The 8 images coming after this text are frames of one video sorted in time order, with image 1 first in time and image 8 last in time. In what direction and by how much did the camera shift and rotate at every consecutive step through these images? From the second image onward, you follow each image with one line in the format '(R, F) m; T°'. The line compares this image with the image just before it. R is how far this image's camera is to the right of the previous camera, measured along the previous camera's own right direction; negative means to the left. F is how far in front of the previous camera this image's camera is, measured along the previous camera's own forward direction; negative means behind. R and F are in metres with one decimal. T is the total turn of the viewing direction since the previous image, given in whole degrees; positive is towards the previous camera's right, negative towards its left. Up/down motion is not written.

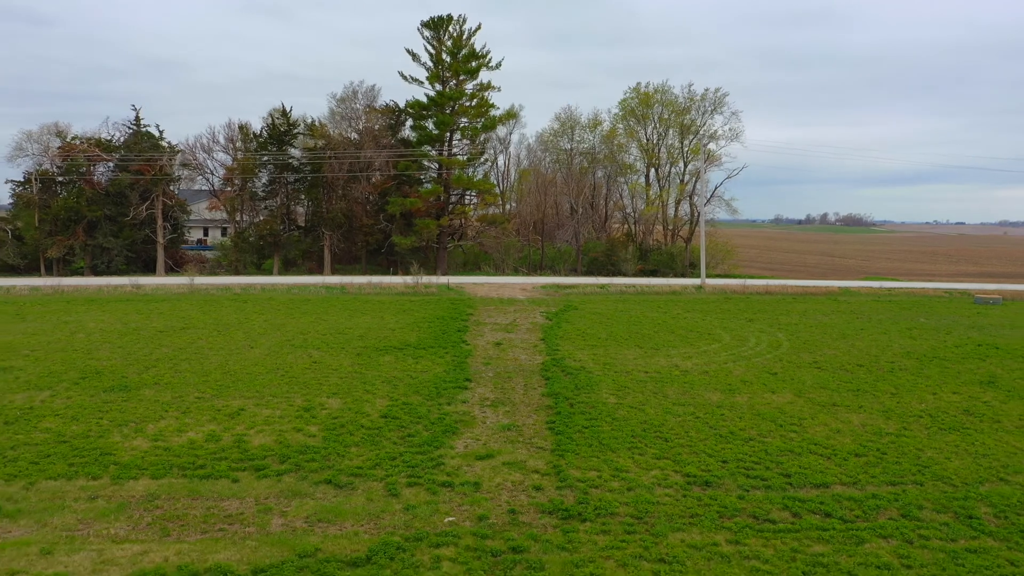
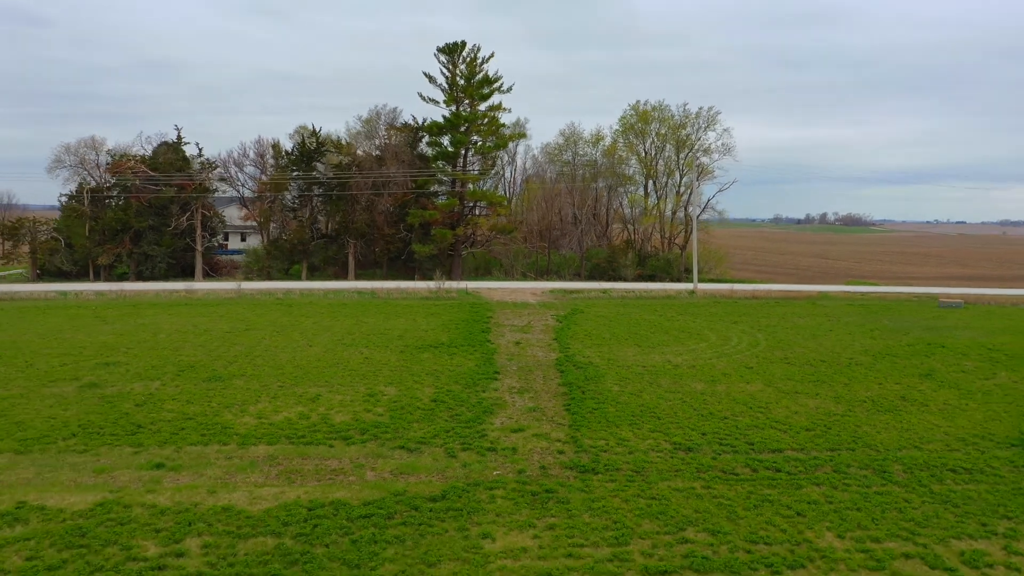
(-0.3, -2.2) m; 0°
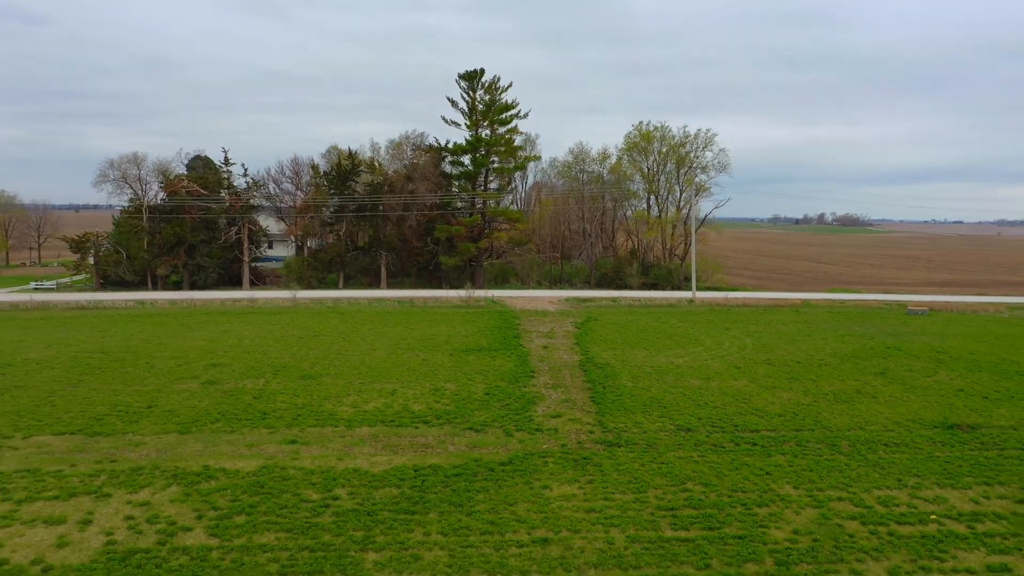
(-0.6, -2.9) m; 0°
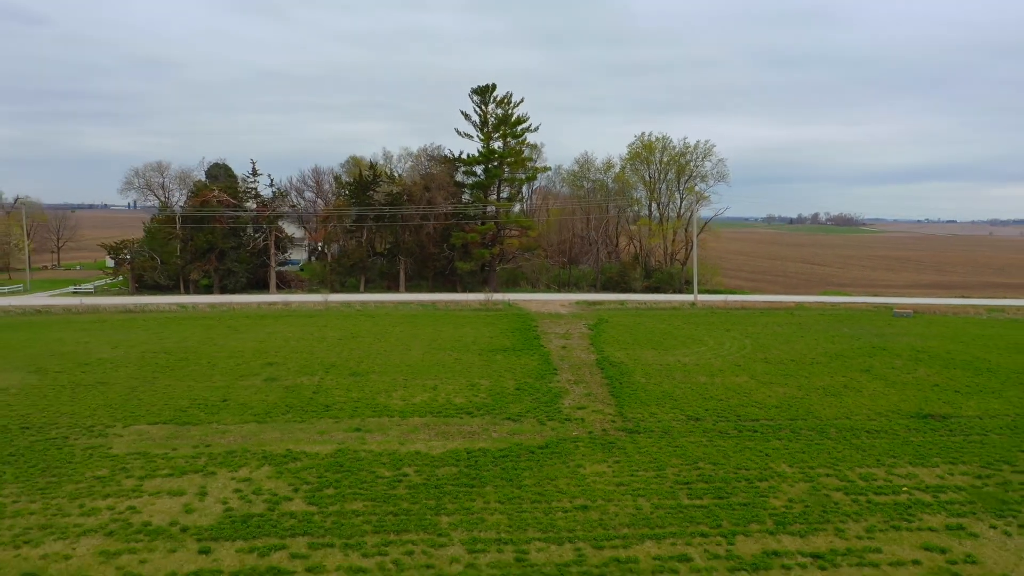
(-0.6, -1.8) m; 0°
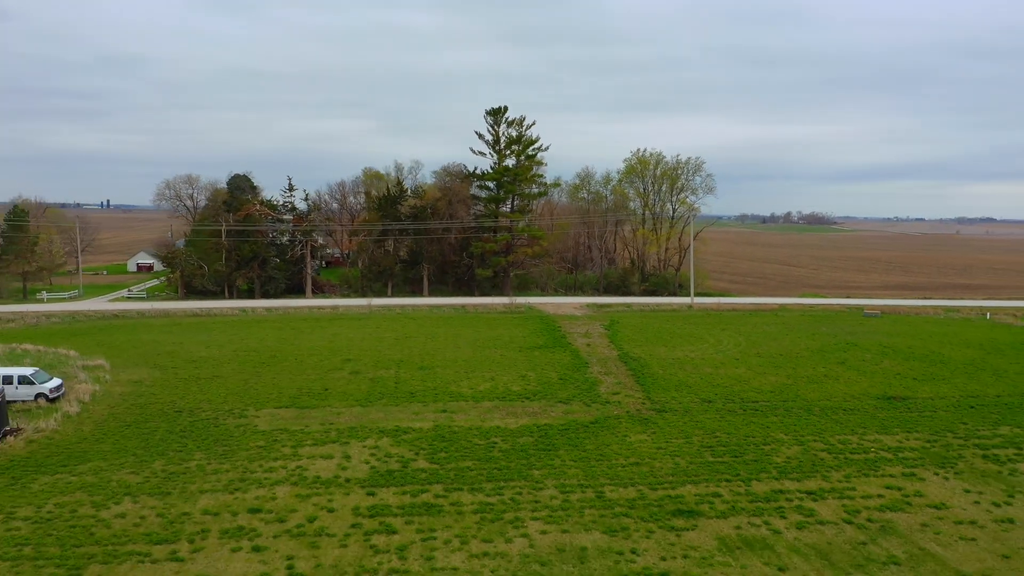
(-1.6, -3.5) m; +2°
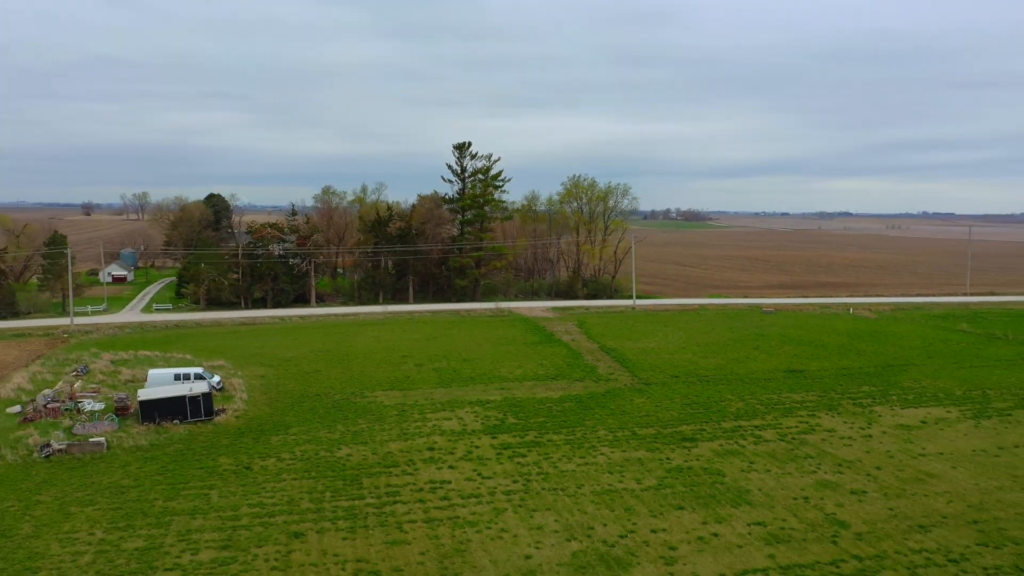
(-4.4, -7.2) m; +8°
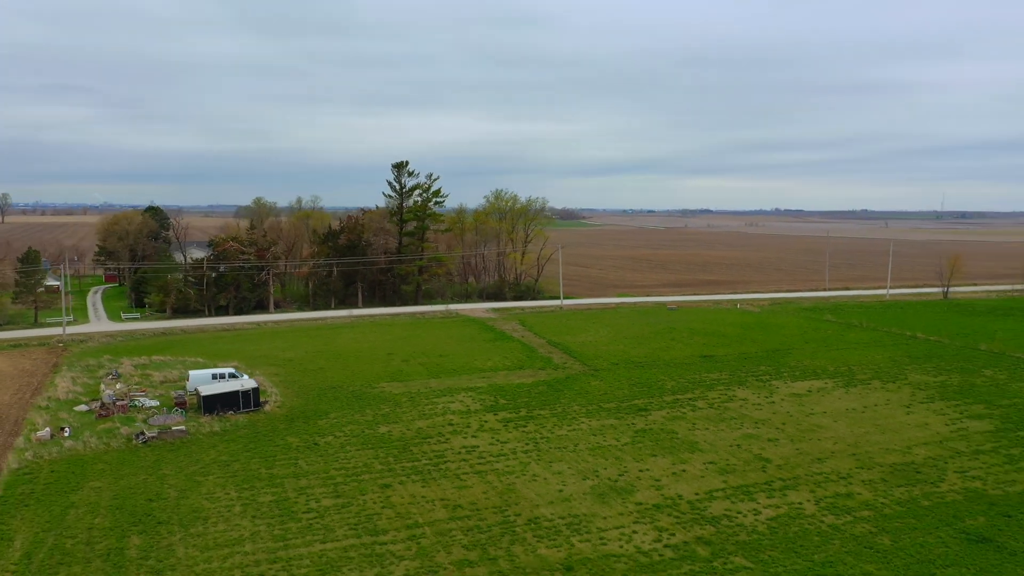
(-3.6, -5.2) m; +9°
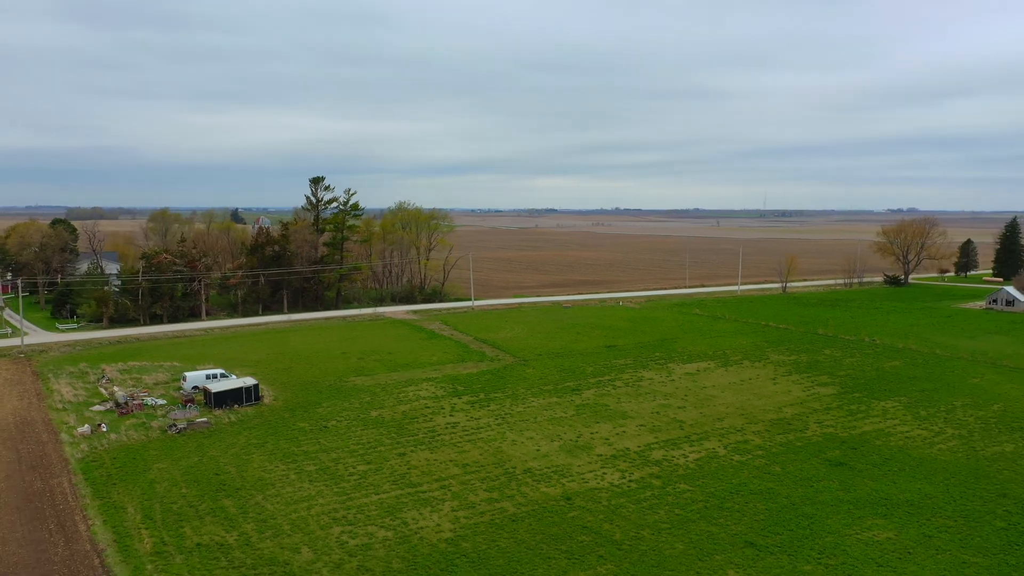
(-4.1, -5.3) m; +10°
